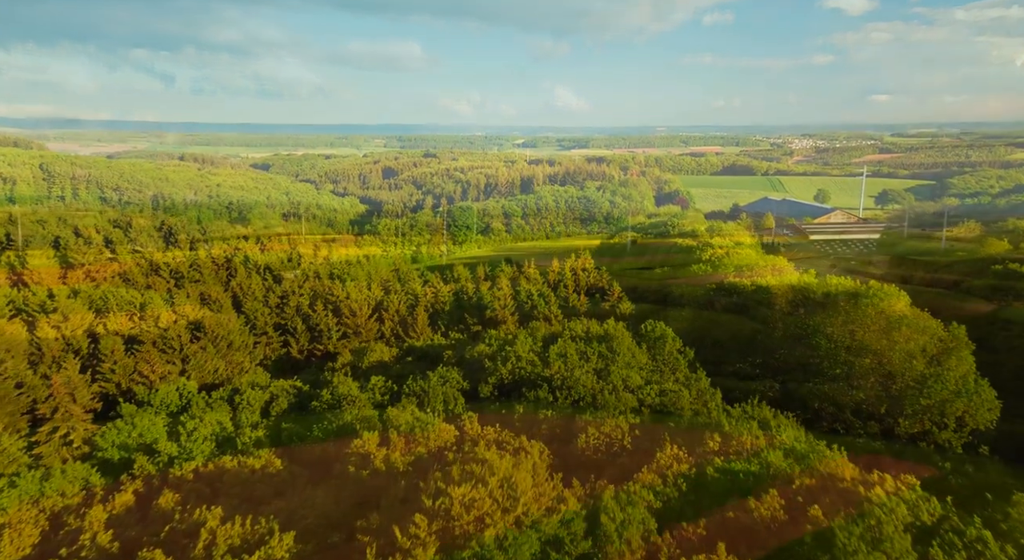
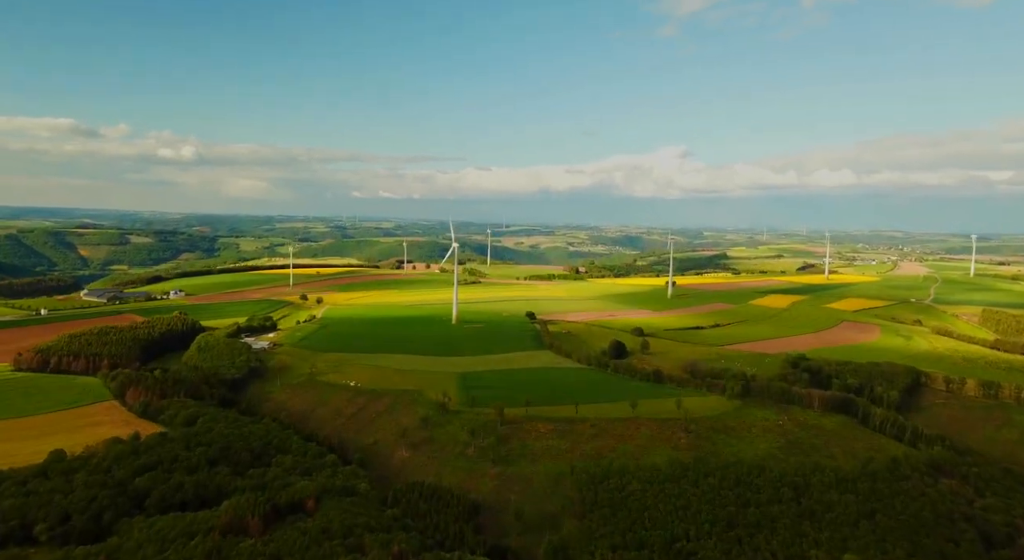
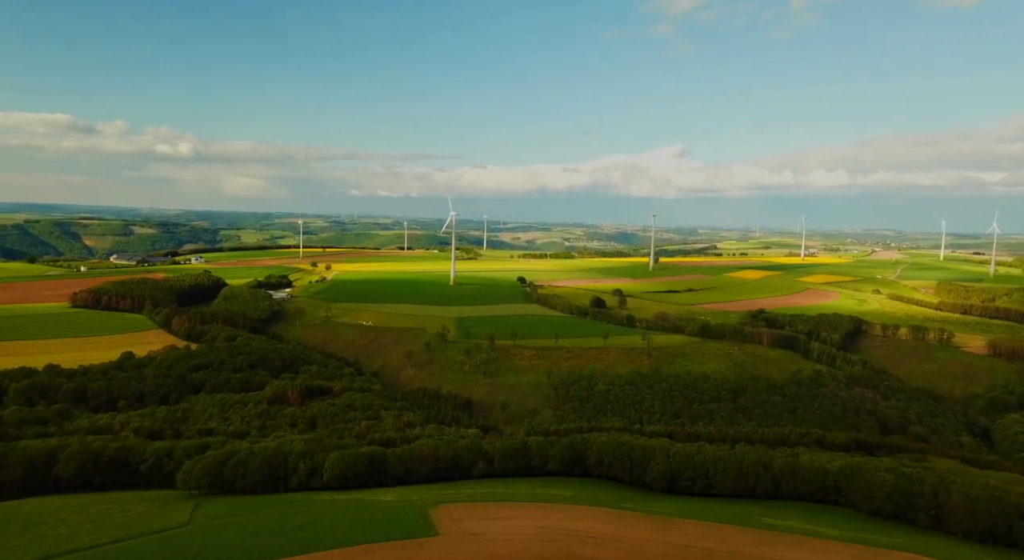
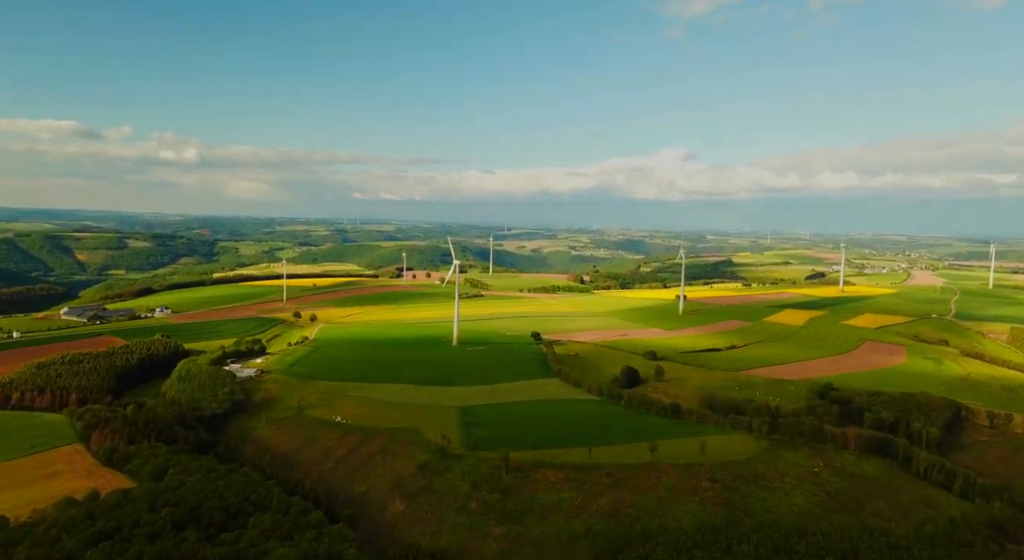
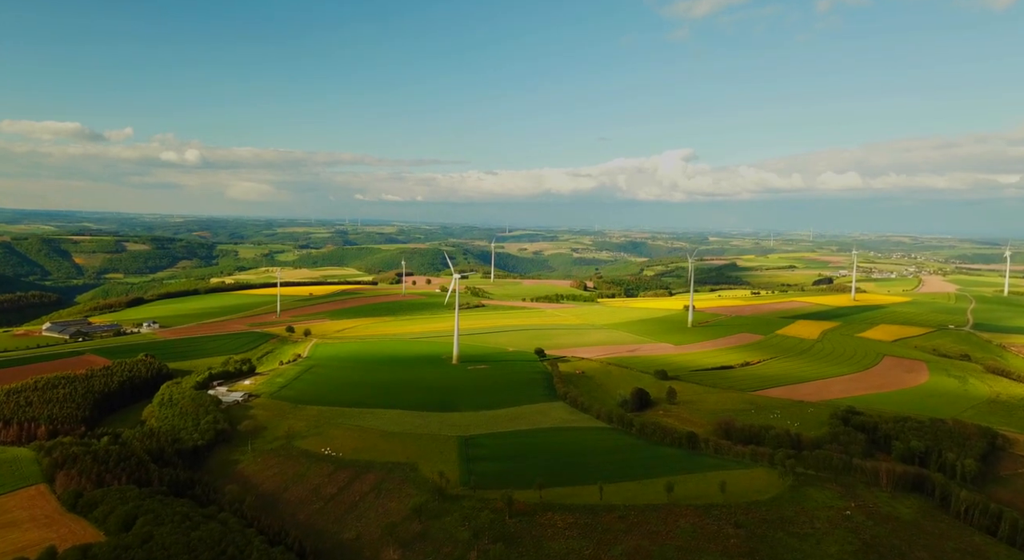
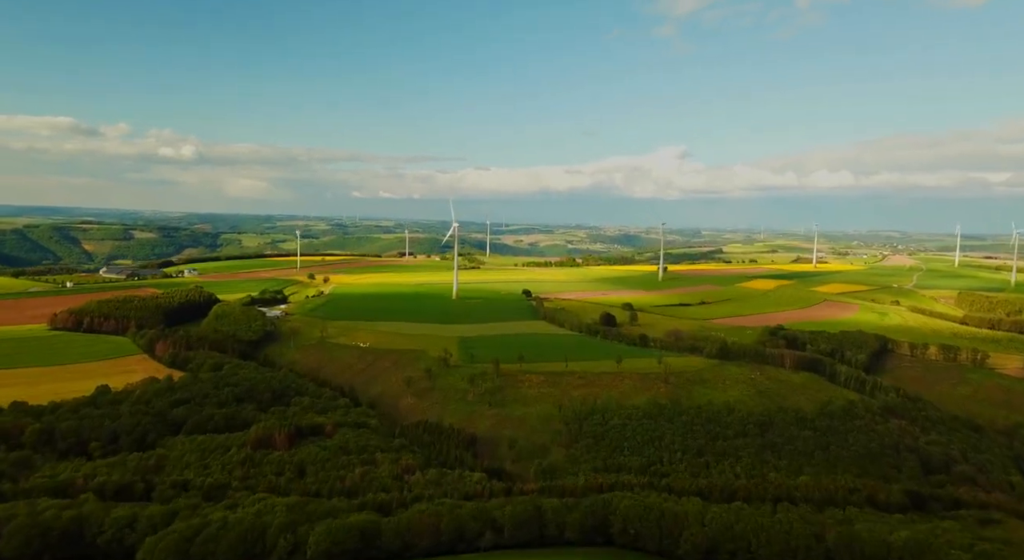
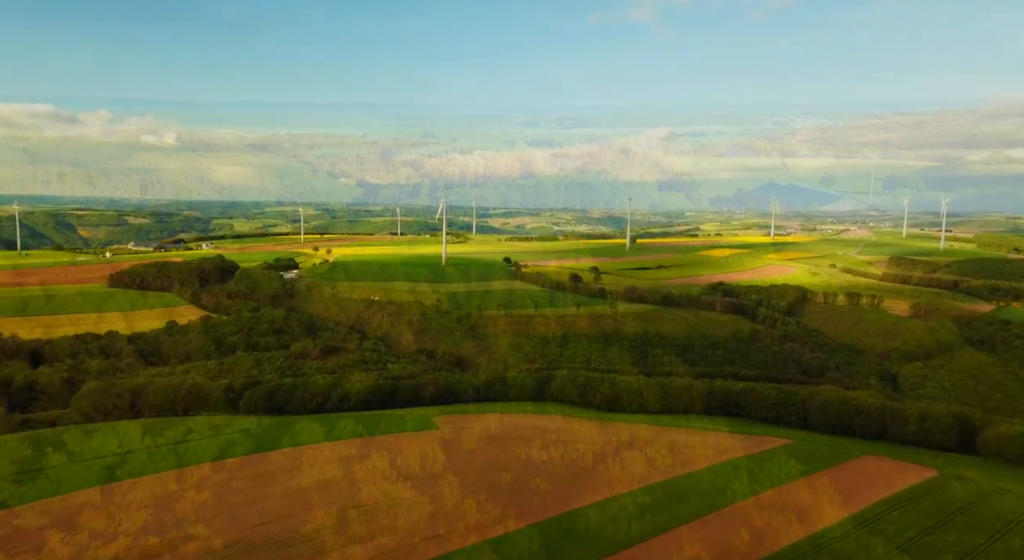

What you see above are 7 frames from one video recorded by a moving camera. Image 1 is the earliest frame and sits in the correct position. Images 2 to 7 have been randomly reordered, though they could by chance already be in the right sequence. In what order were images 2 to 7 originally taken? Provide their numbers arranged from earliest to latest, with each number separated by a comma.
7, 3, 6, 2, 4, 5
